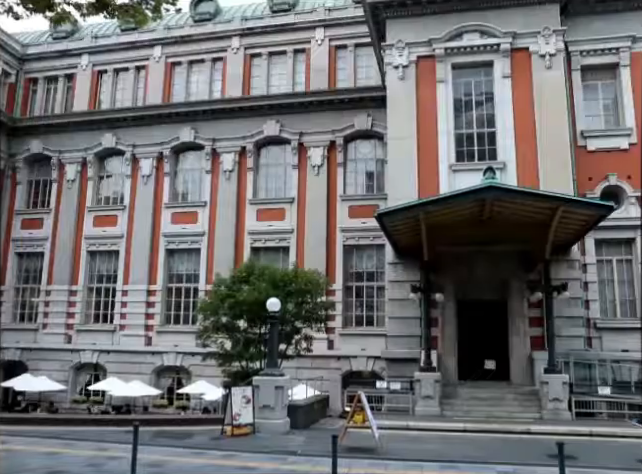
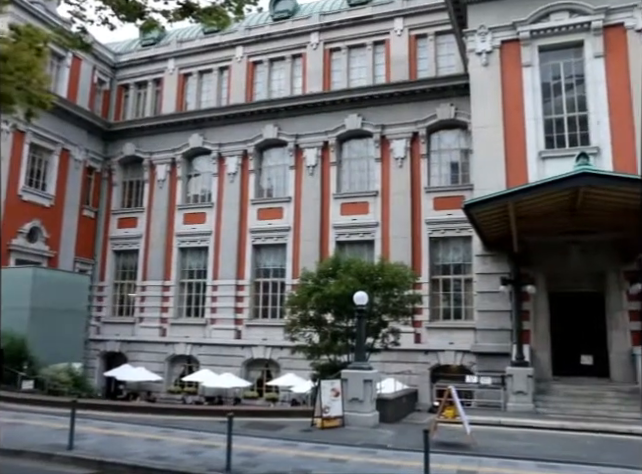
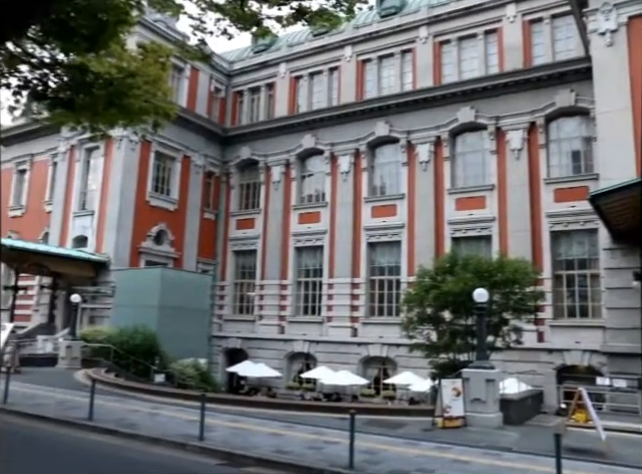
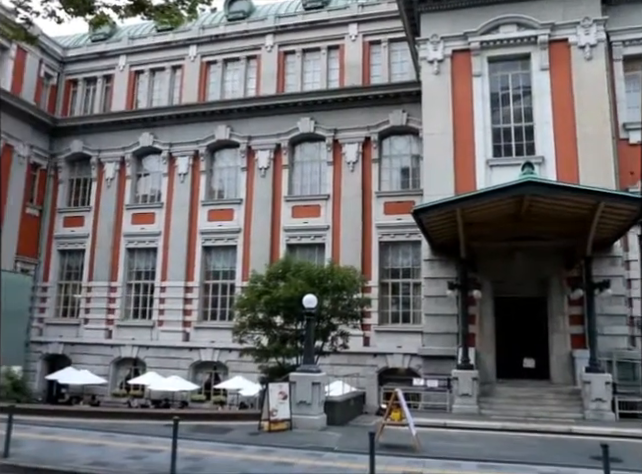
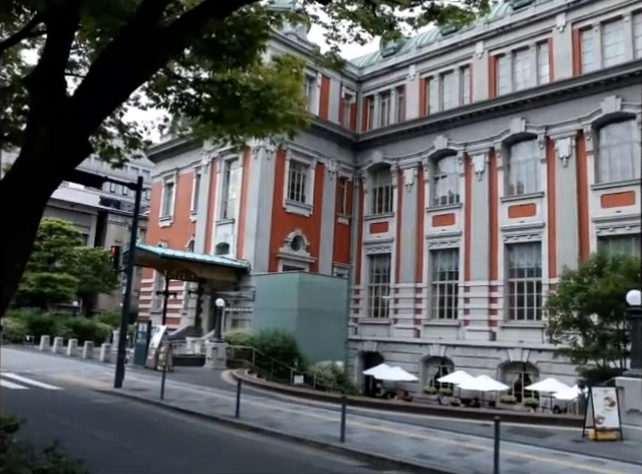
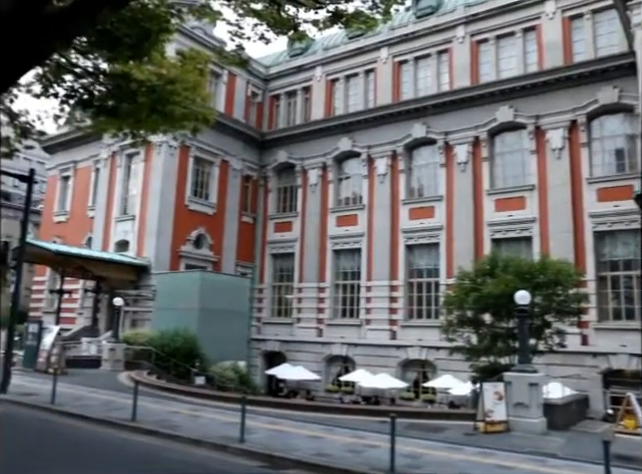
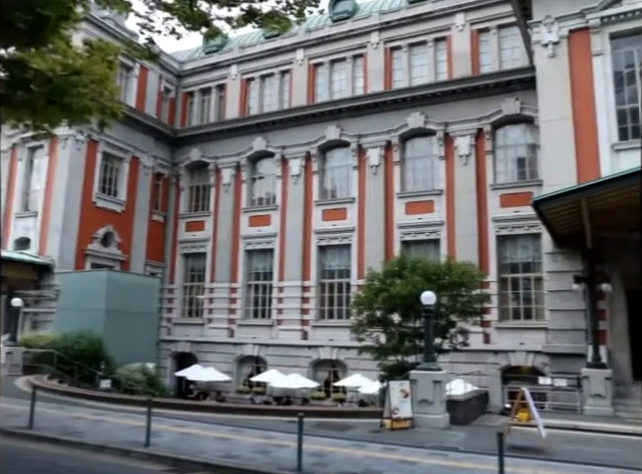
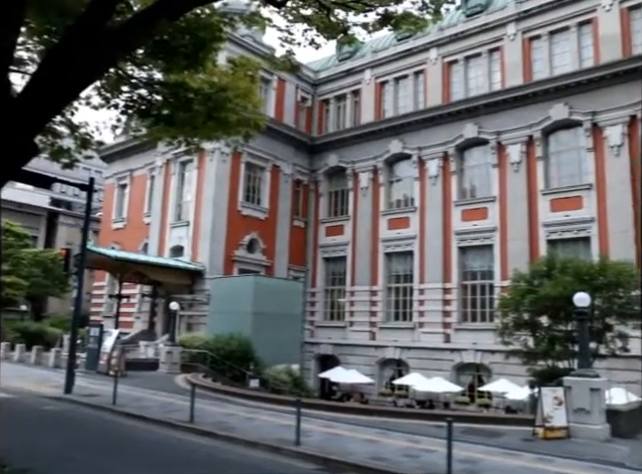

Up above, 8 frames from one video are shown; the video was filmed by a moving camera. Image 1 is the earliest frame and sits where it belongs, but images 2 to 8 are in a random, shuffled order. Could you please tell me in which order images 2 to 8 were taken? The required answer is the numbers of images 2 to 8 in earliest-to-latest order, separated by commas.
4, 2, 7, 3, 6, 8, 5
